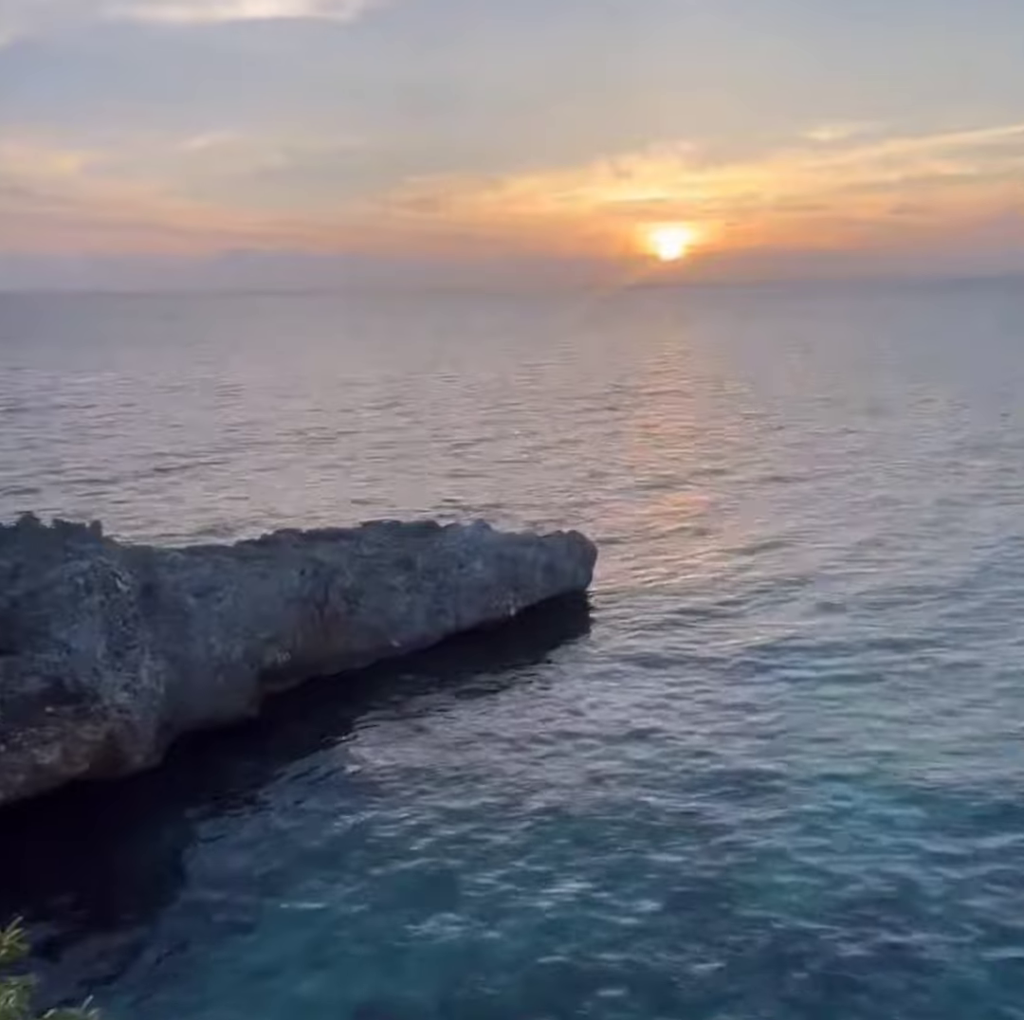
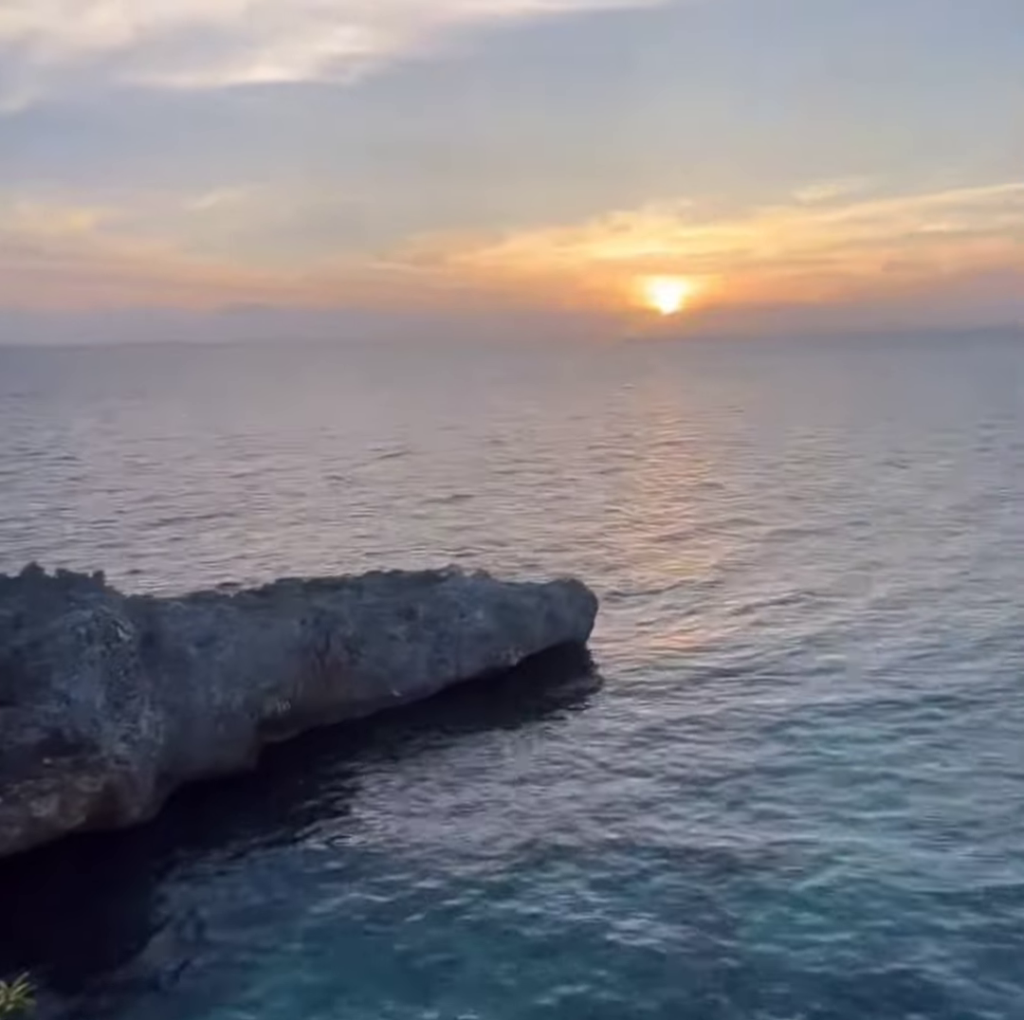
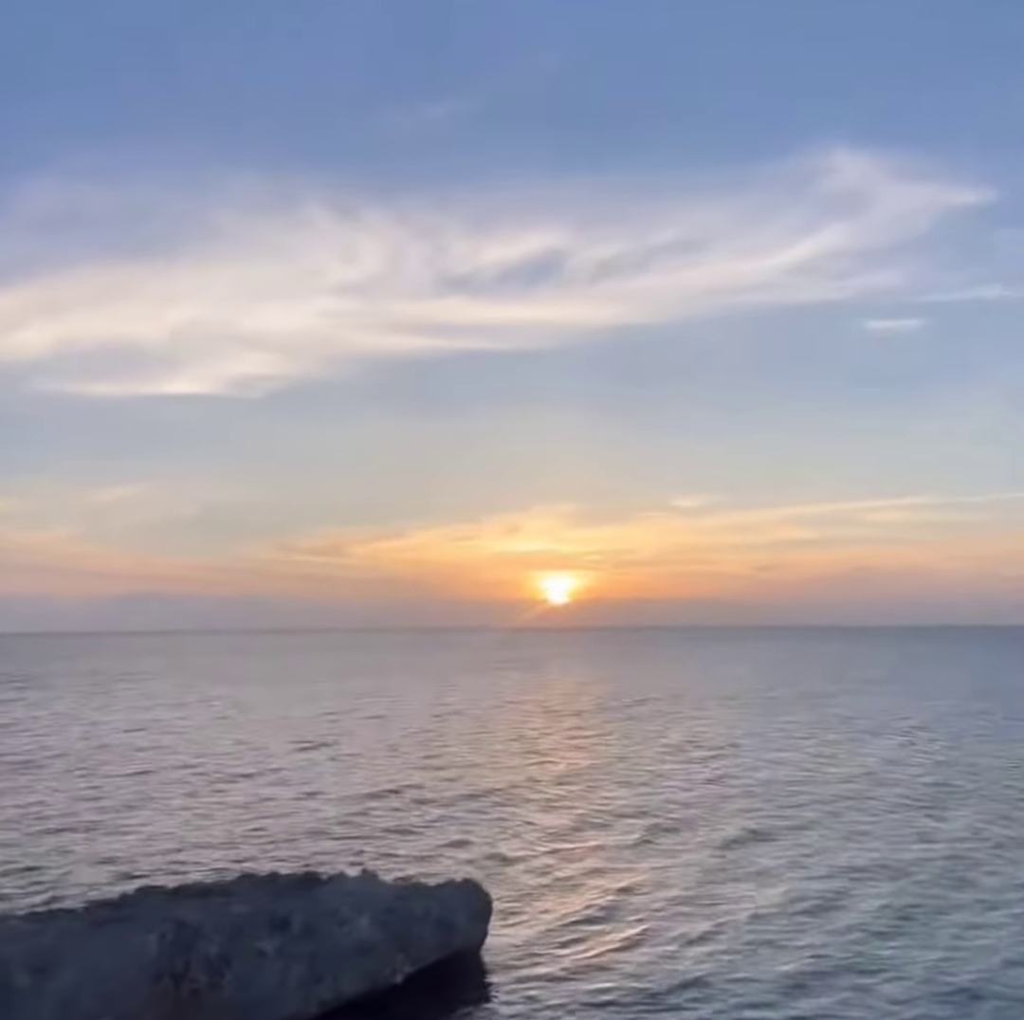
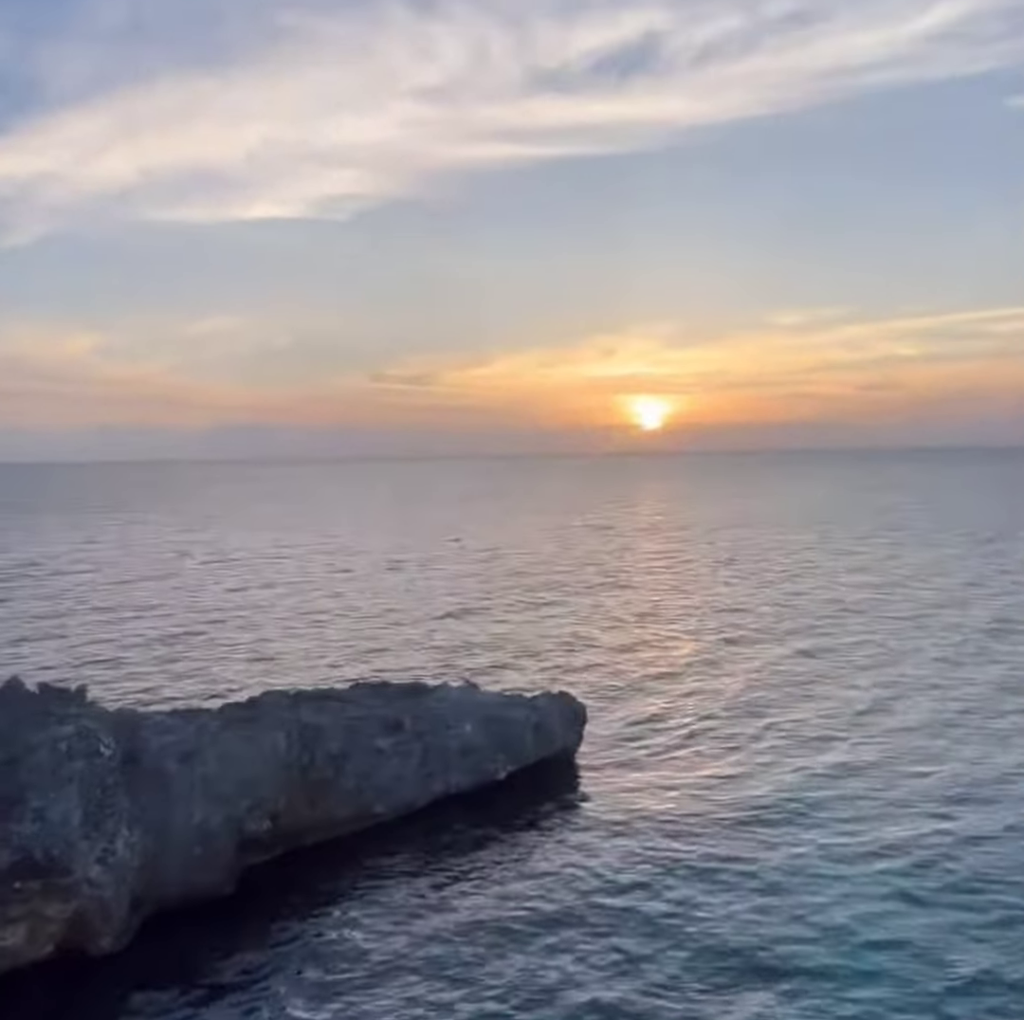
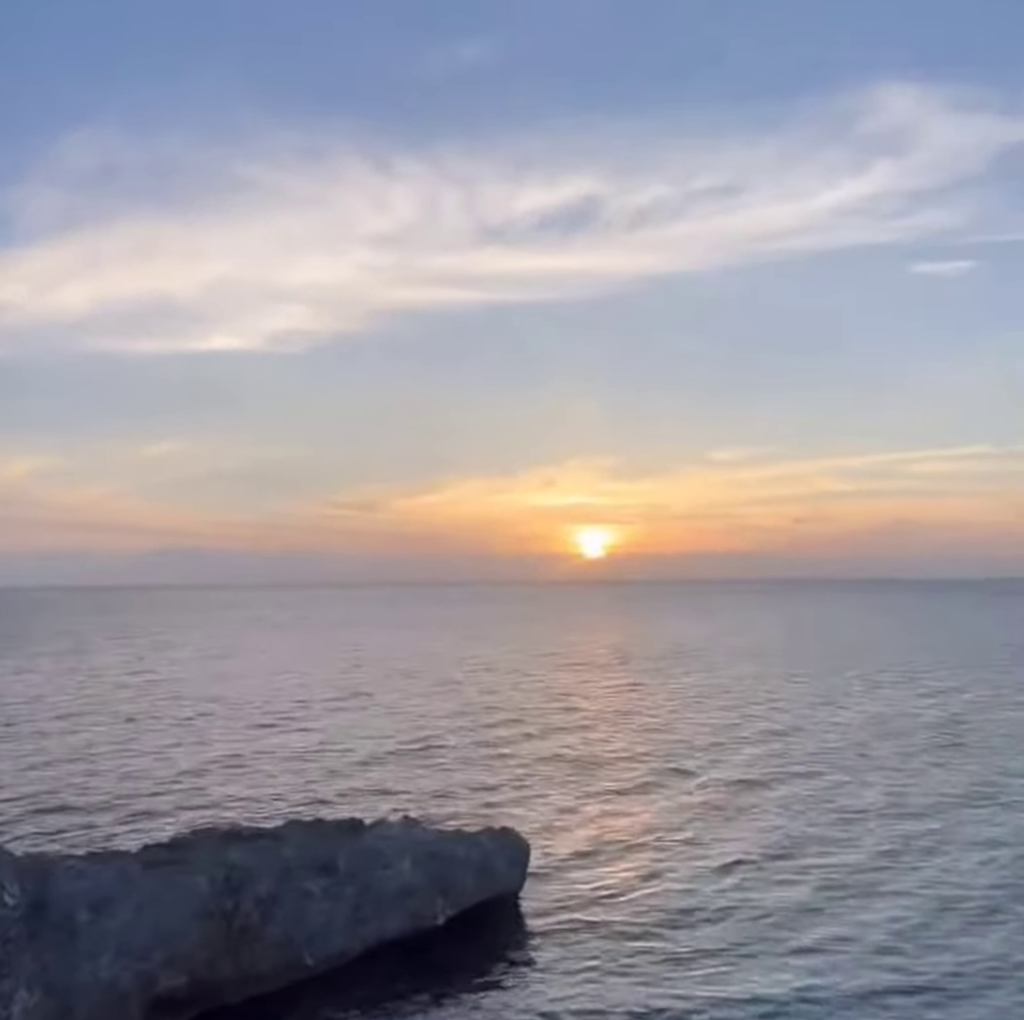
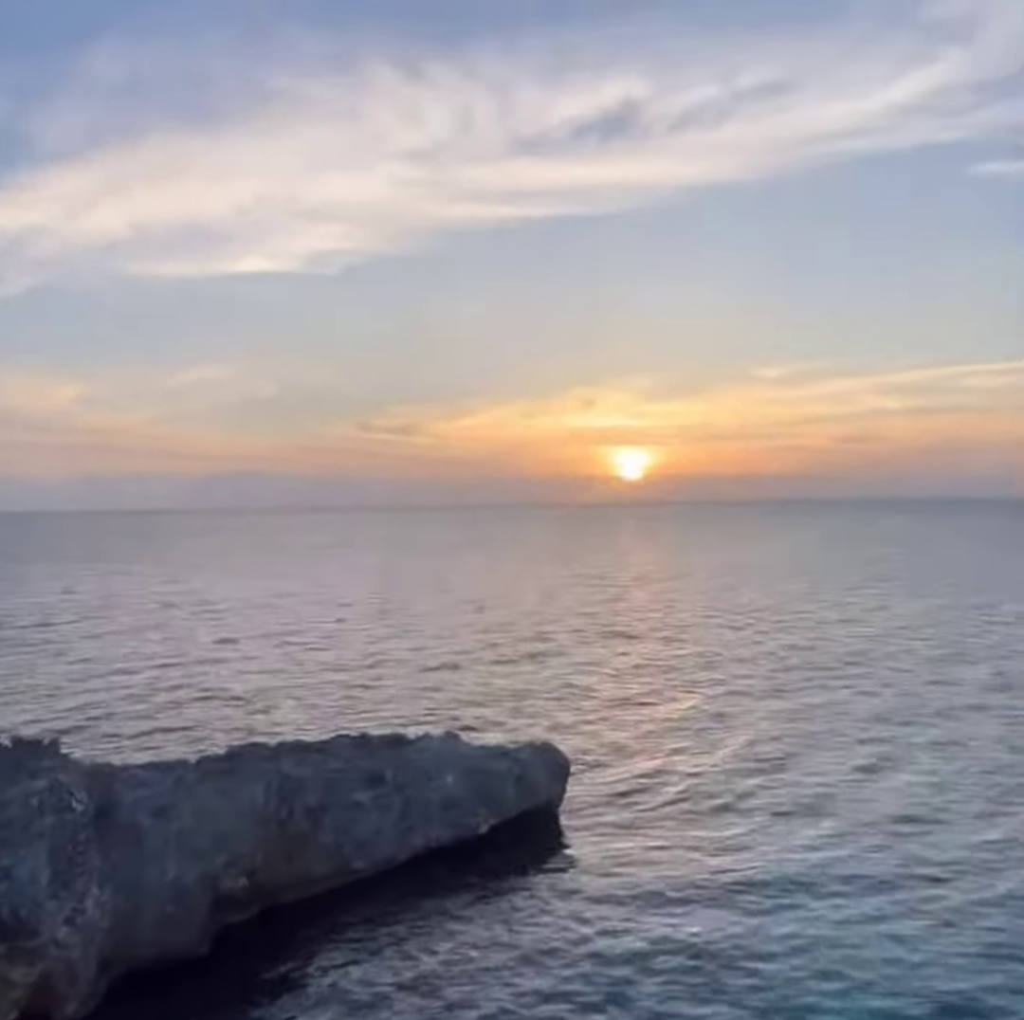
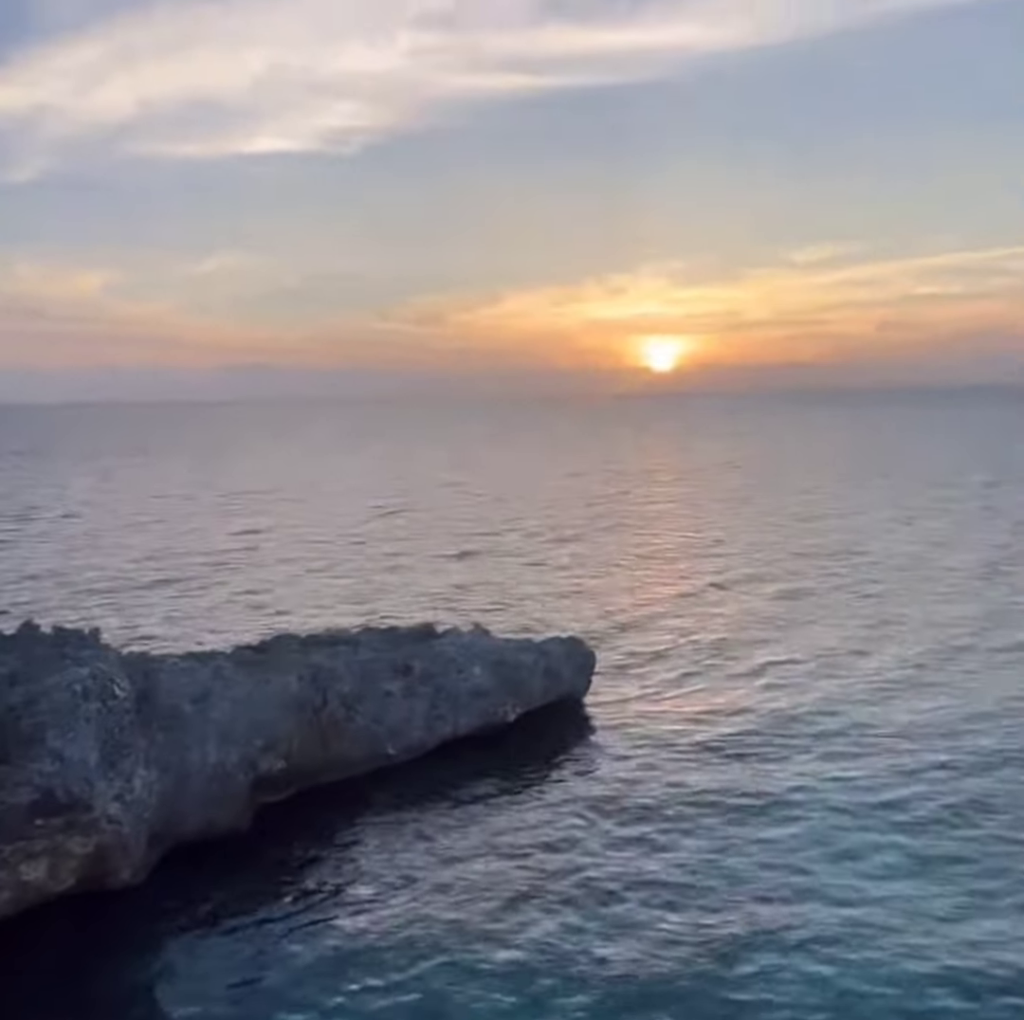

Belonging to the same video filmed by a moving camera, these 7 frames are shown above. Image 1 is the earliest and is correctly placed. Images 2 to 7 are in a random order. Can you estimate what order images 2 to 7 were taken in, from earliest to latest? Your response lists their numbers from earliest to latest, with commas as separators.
2, 7, 4, 6, 5, 3
